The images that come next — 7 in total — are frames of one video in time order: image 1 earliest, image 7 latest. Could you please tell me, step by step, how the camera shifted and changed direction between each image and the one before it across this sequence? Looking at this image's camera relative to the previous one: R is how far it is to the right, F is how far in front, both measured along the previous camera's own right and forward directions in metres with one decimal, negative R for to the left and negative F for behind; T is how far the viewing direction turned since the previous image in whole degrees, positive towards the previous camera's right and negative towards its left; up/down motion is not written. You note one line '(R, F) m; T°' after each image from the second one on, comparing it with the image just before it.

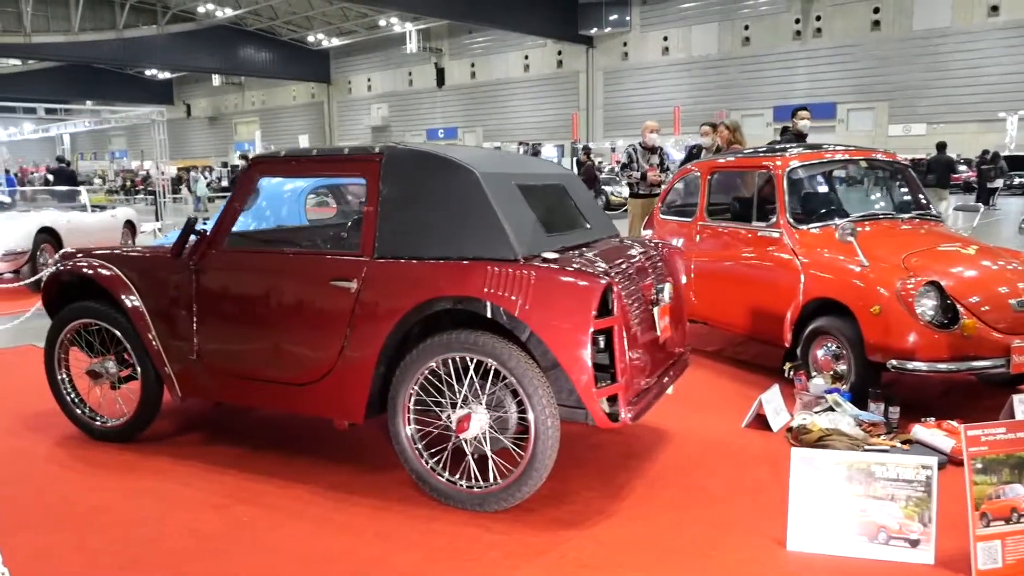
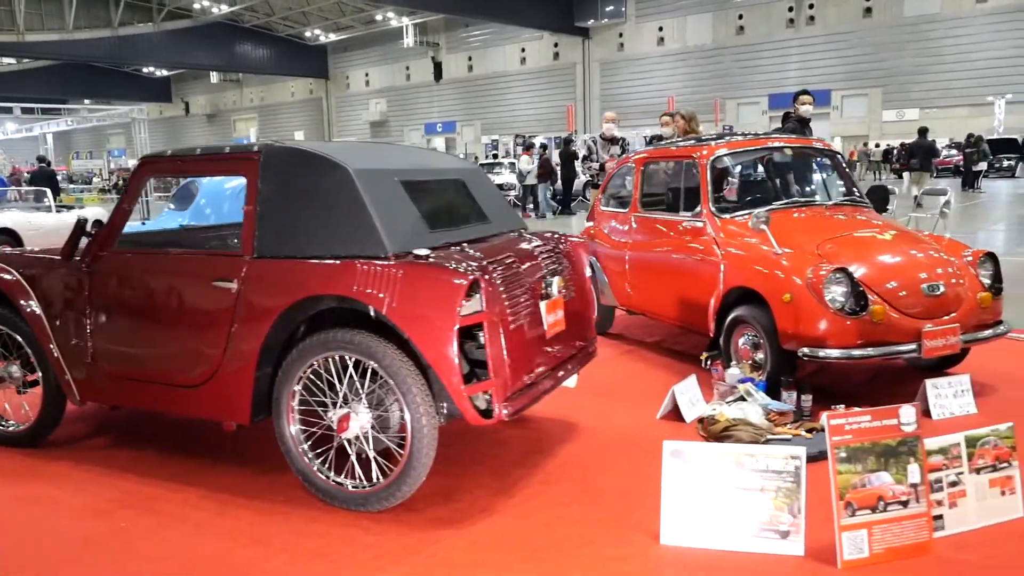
(+0.4, 0.0) m; 0°
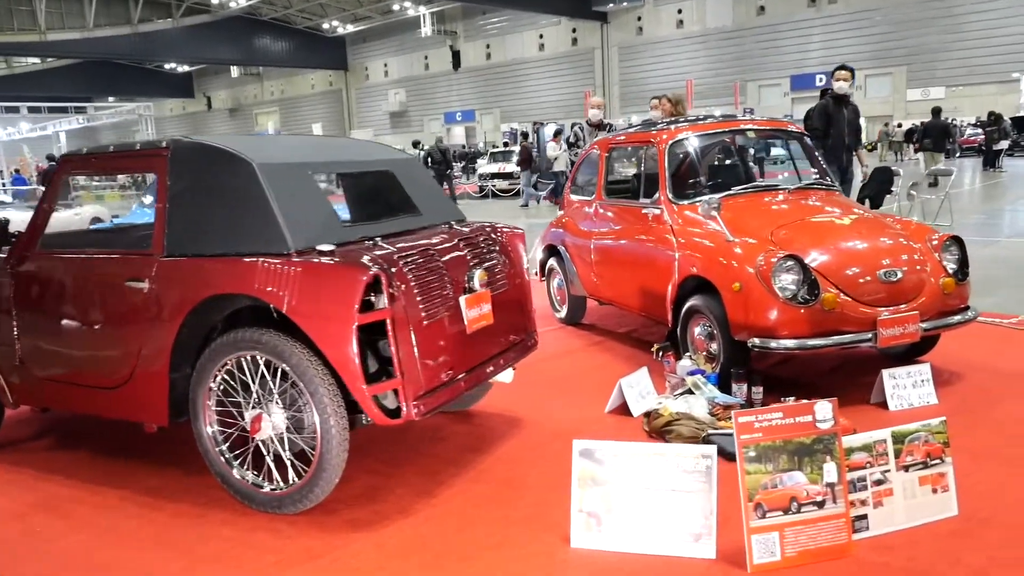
(+0.3, +0.1) m; -1°
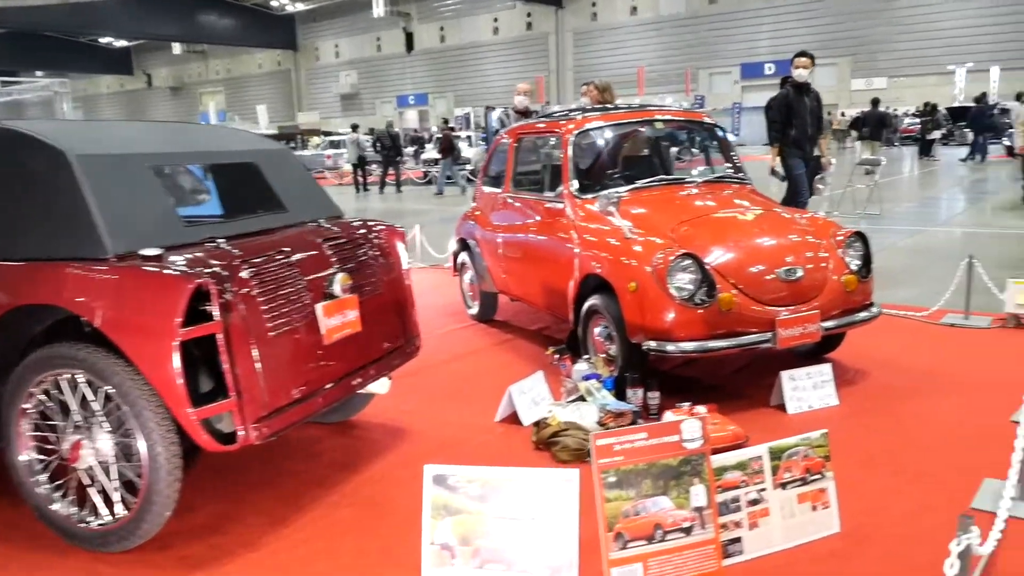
(+0.3, +0.2) m; +3°
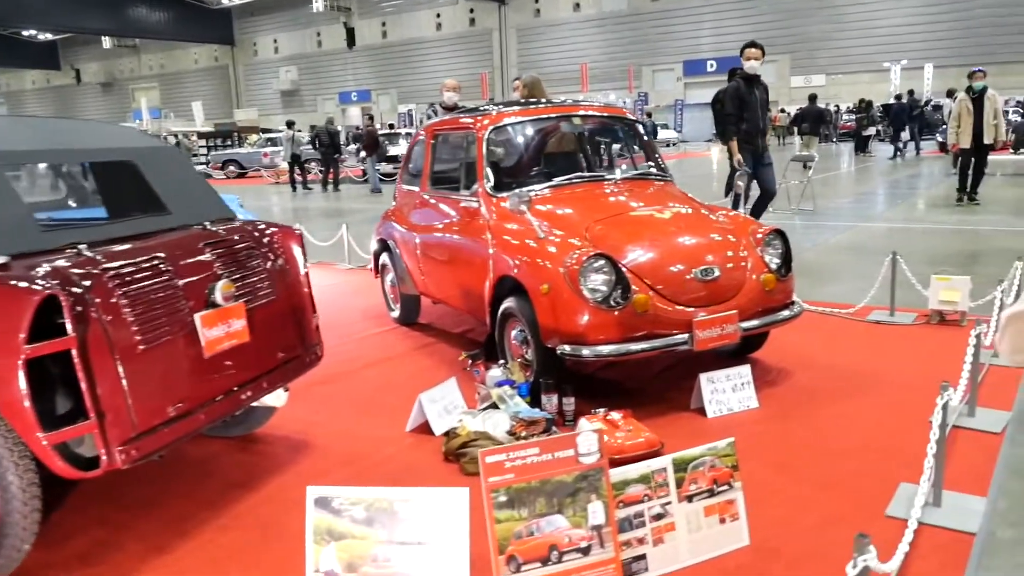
(+0.1, +0.1) m; +3°
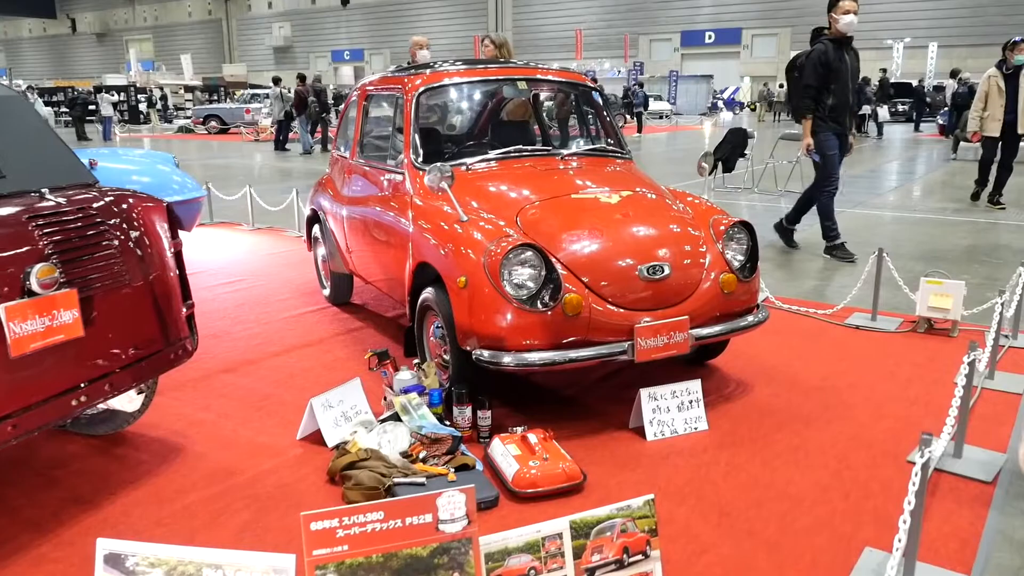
(+0.2, +0.5) m; +1°
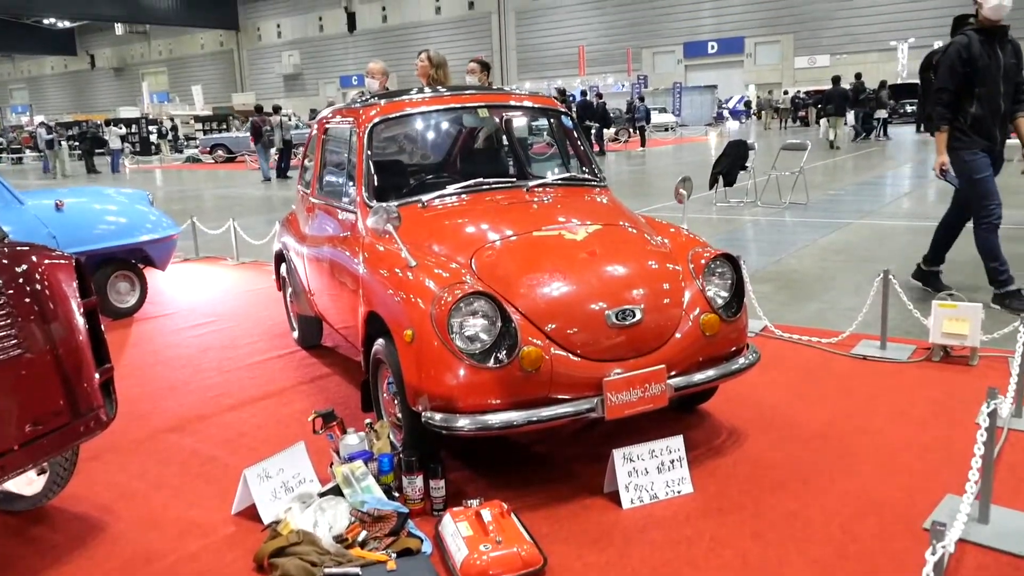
(+0.2, +0.3) m; -1°
